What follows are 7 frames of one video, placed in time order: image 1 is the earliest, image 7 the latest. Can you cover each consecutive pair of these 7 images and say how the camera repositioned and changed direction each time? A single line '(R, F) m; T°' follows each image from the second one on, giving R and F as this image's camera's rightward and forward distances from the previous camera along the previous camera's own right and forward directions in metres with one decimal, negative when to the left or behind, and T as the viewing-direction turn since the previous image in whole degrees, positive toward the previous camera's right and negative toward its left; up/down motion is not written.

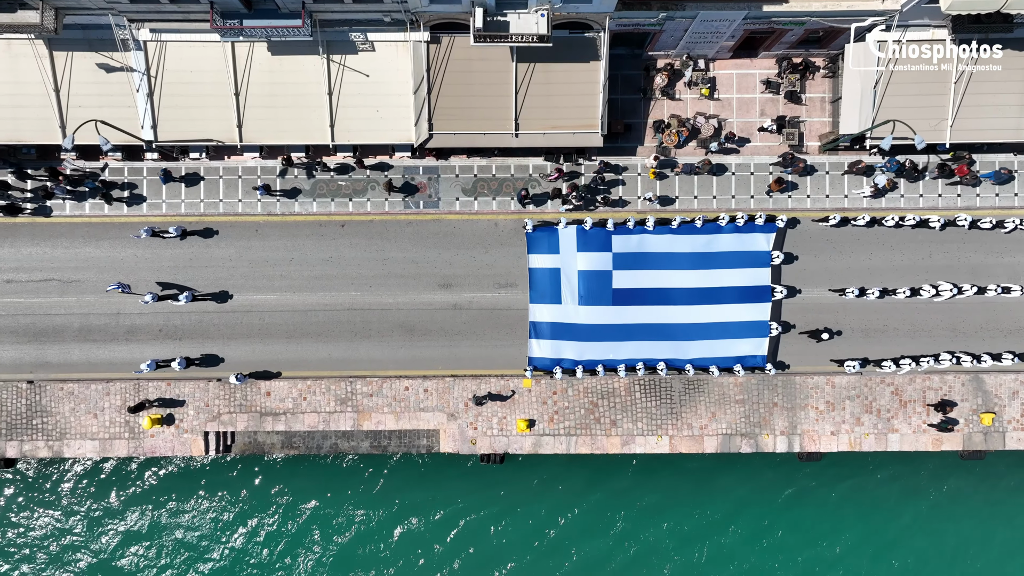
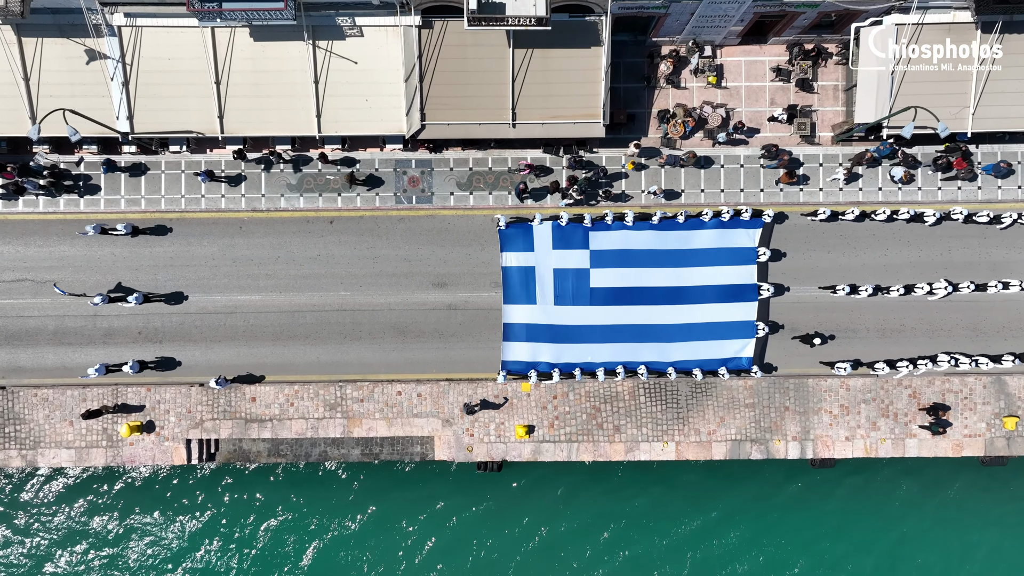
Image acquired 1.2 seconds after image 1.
(+0.1, +1.3) m; 0°
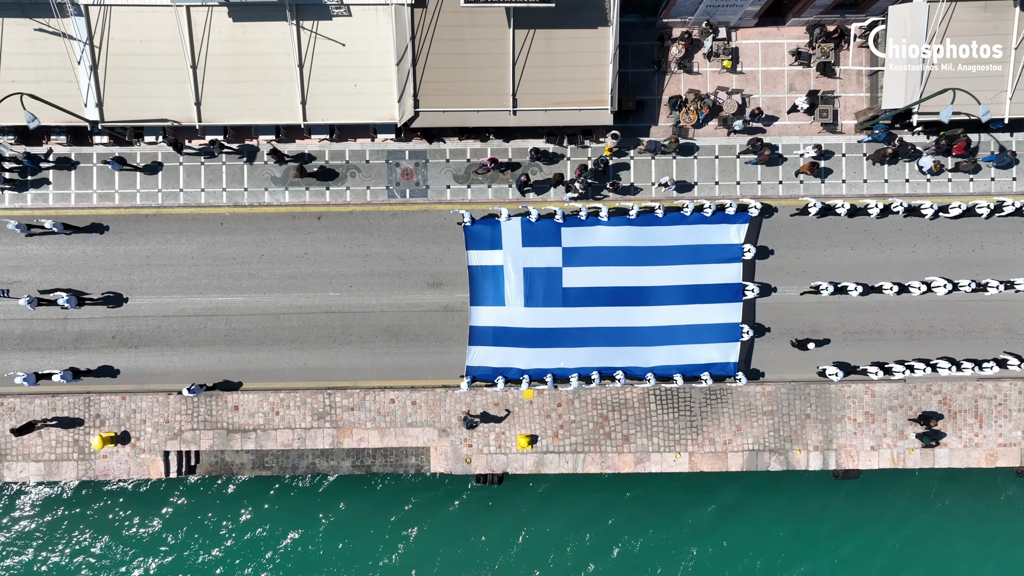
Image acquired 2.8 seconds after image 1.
(0.0, +1.7) m; 0°
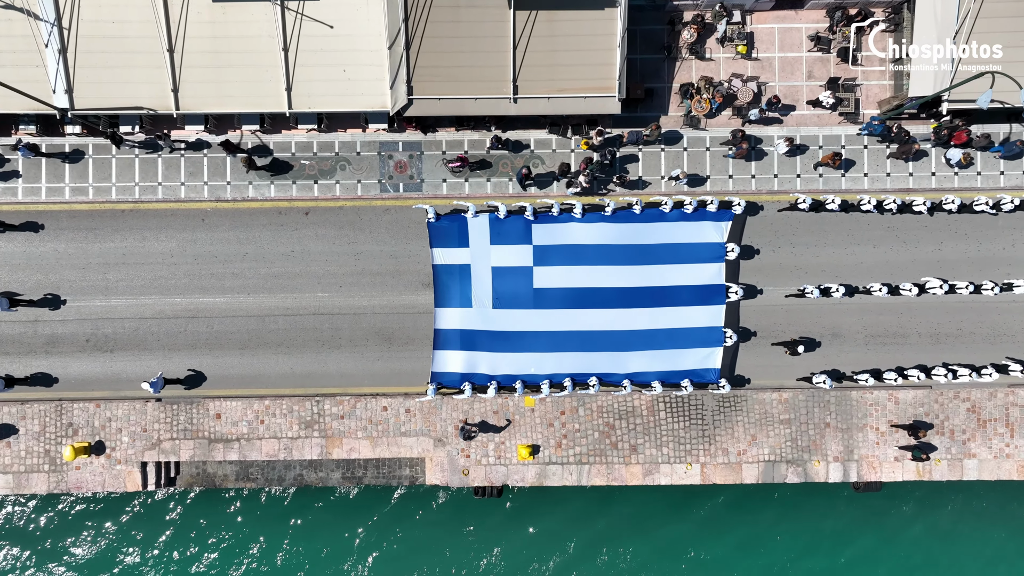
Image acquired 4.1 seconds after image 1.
(0.0, +1.4) m; 0°
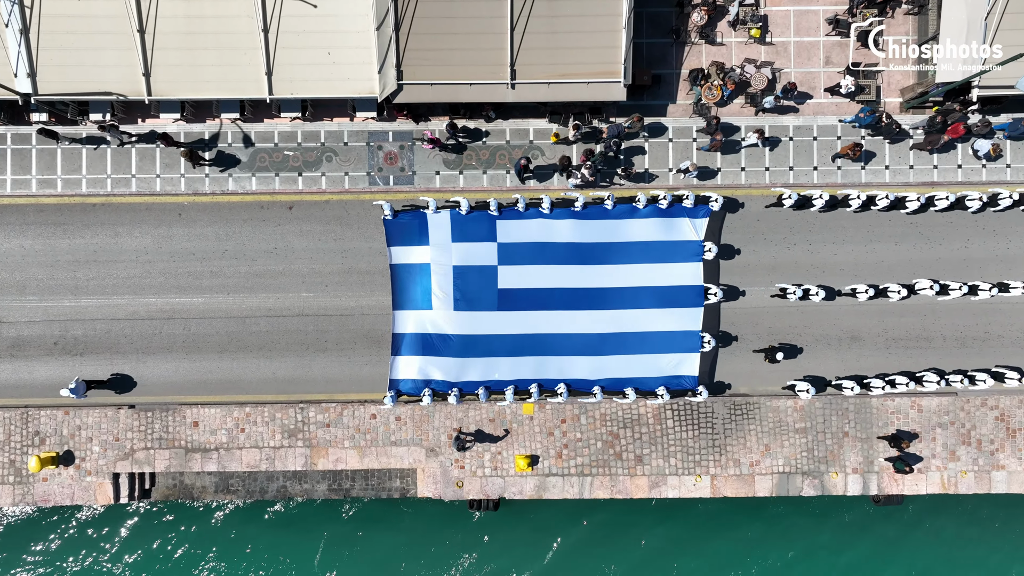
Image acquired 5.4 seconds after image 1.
(+0.1, +1.4) m; 0°
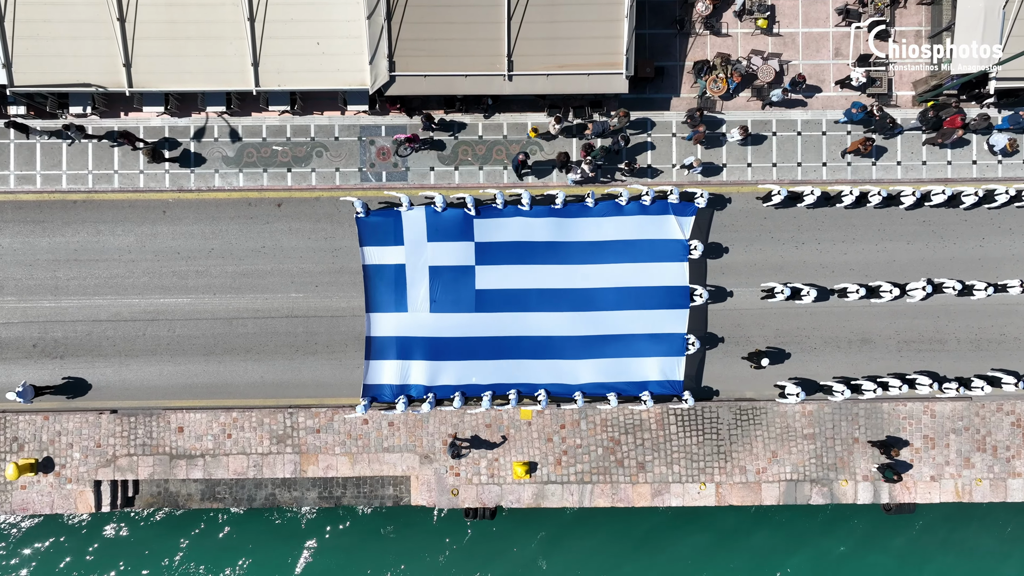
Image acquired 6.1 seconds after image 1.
(+0.1, +0.8) m; 0°
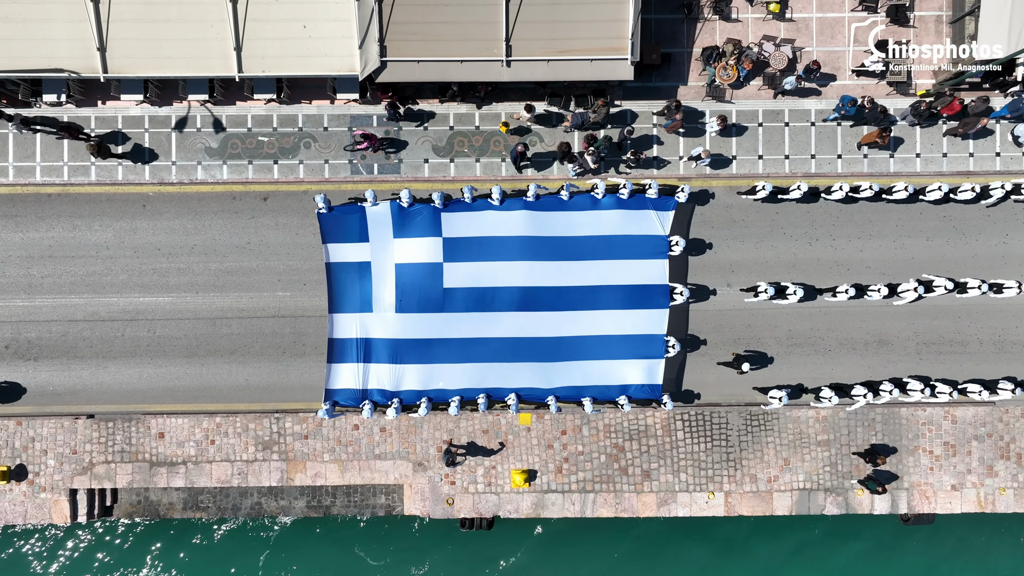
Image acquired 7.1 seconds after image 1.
(+0.1, +1.0) m; 0°
